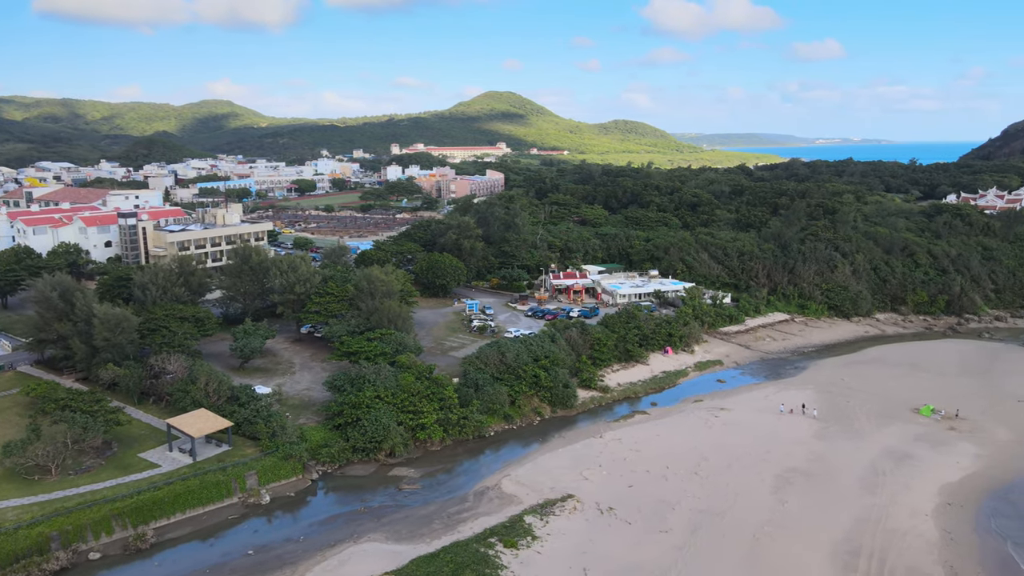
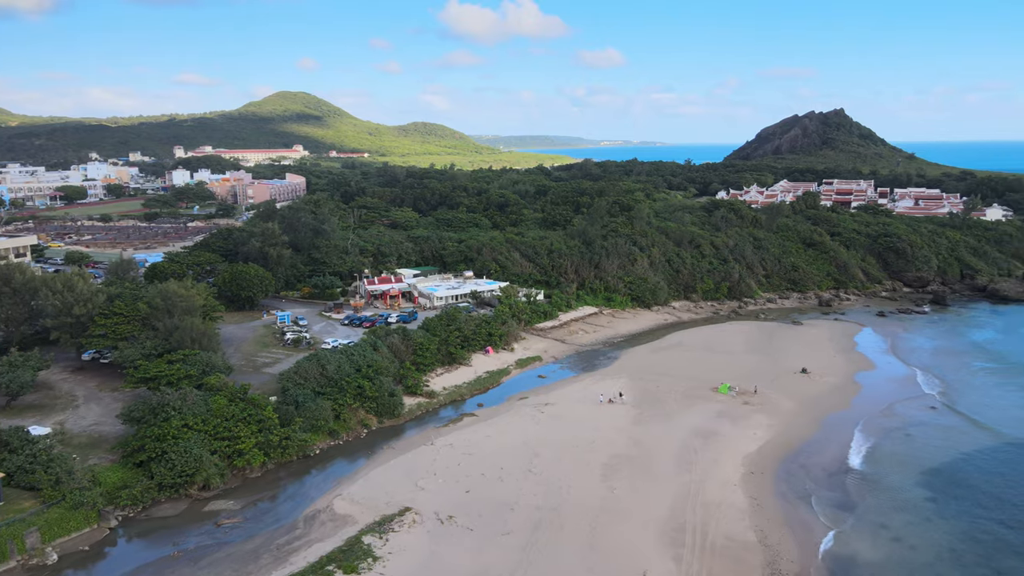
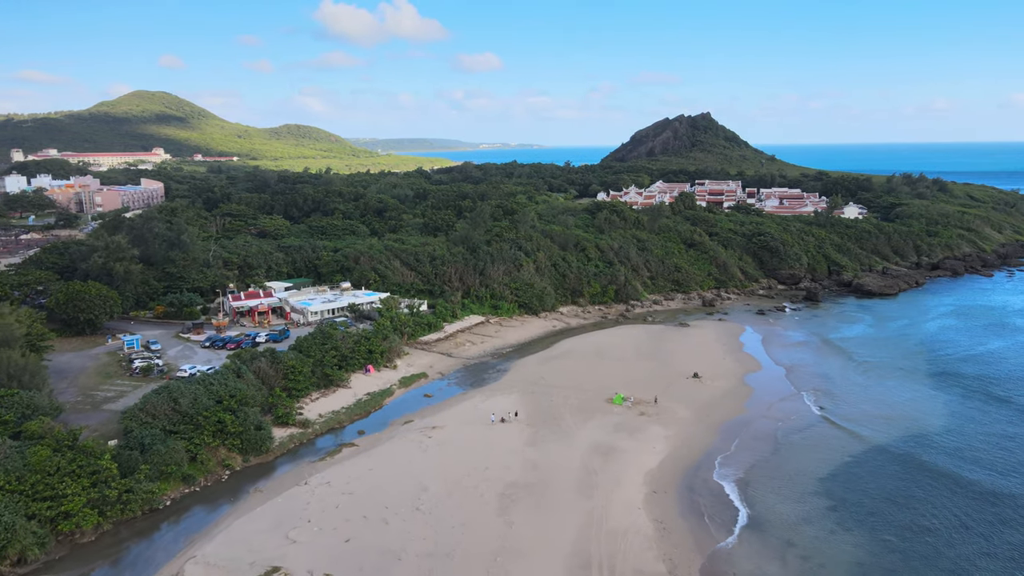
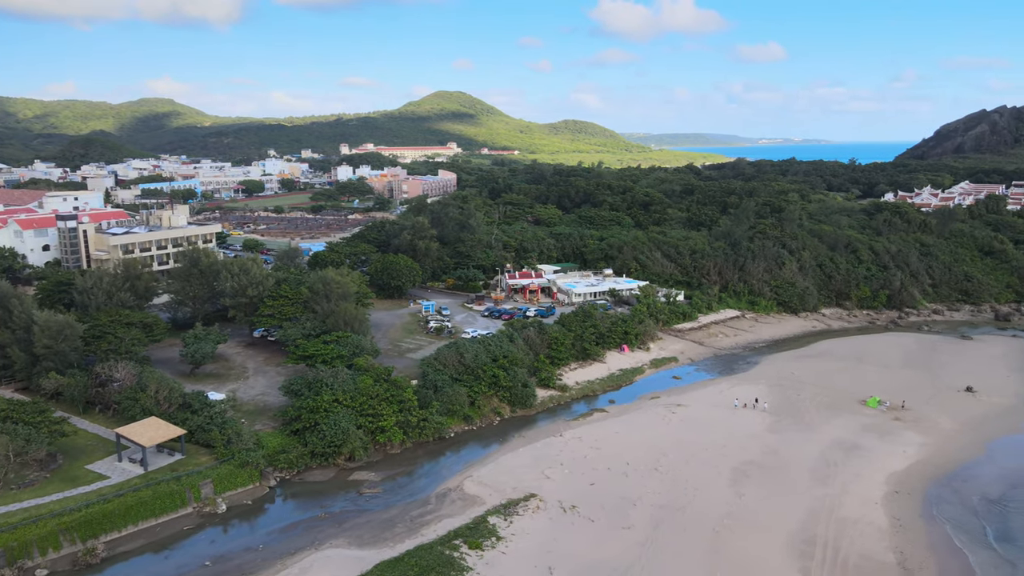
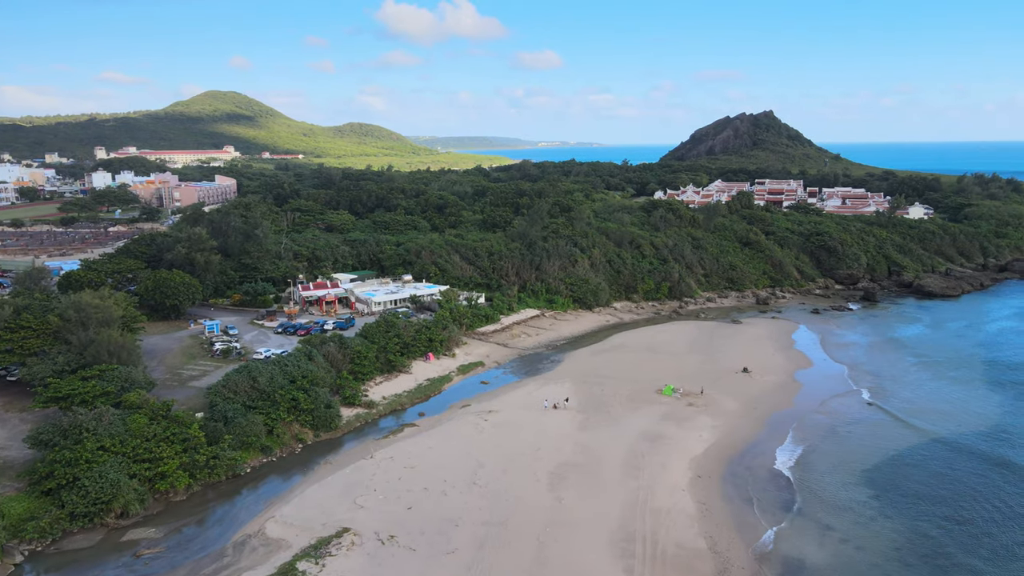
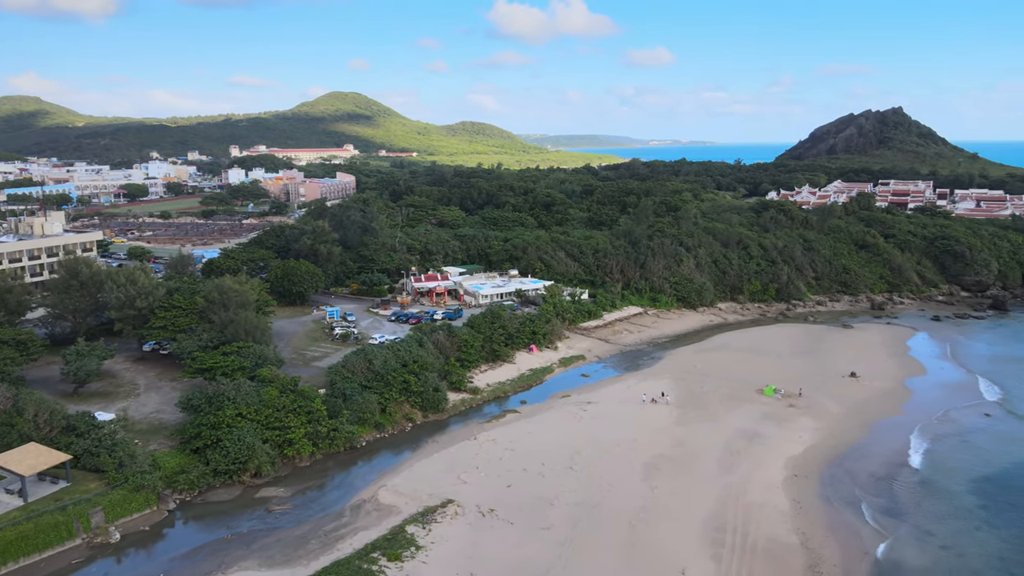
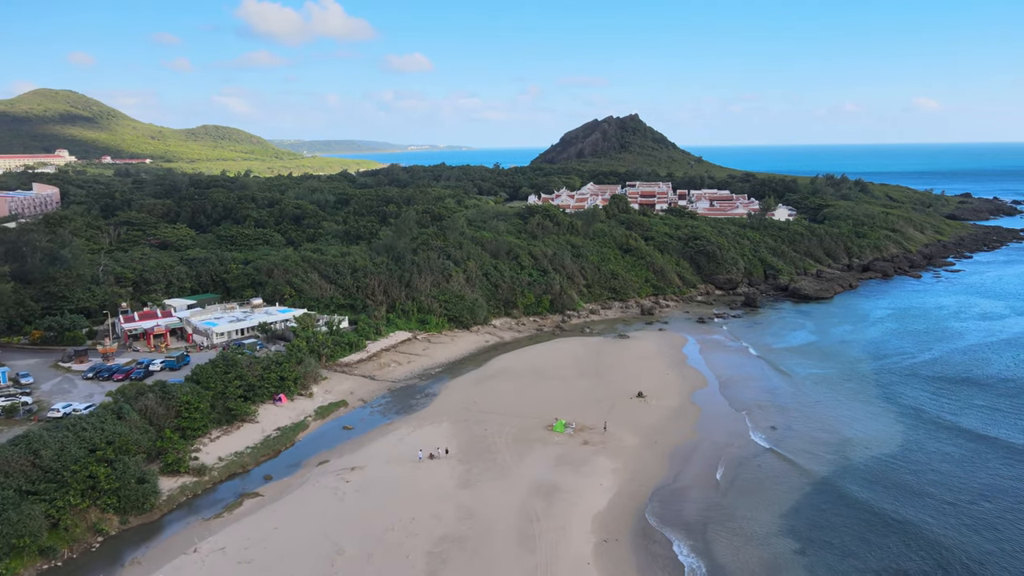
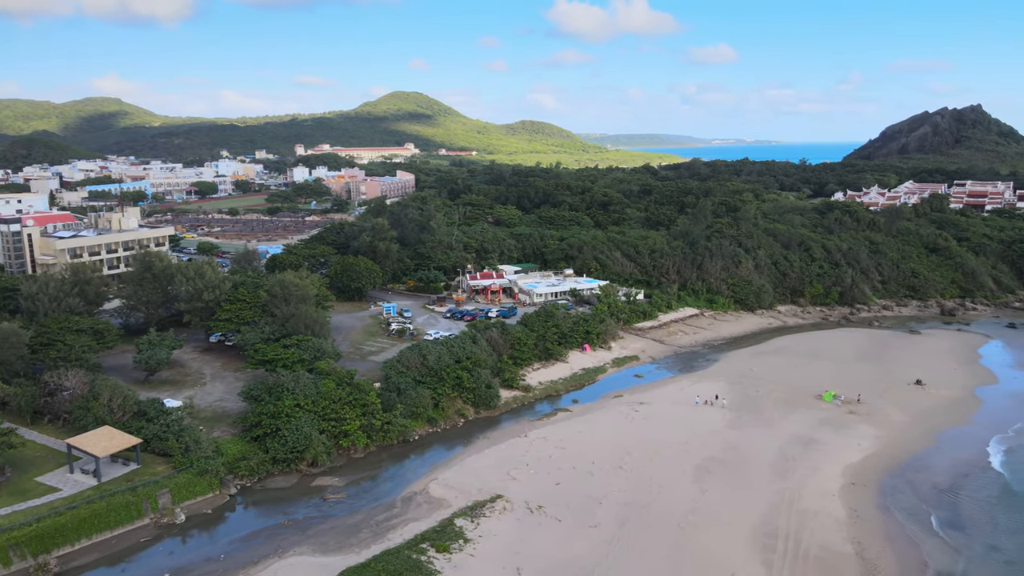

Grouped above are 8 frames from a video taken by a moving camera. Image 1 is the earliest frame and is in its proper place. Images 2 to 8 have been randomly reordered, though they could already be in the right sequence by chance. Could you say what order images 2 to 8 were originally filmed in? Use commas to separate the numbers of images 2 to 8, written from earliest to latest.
4, 8, 6, 2, 5, 3, 7
